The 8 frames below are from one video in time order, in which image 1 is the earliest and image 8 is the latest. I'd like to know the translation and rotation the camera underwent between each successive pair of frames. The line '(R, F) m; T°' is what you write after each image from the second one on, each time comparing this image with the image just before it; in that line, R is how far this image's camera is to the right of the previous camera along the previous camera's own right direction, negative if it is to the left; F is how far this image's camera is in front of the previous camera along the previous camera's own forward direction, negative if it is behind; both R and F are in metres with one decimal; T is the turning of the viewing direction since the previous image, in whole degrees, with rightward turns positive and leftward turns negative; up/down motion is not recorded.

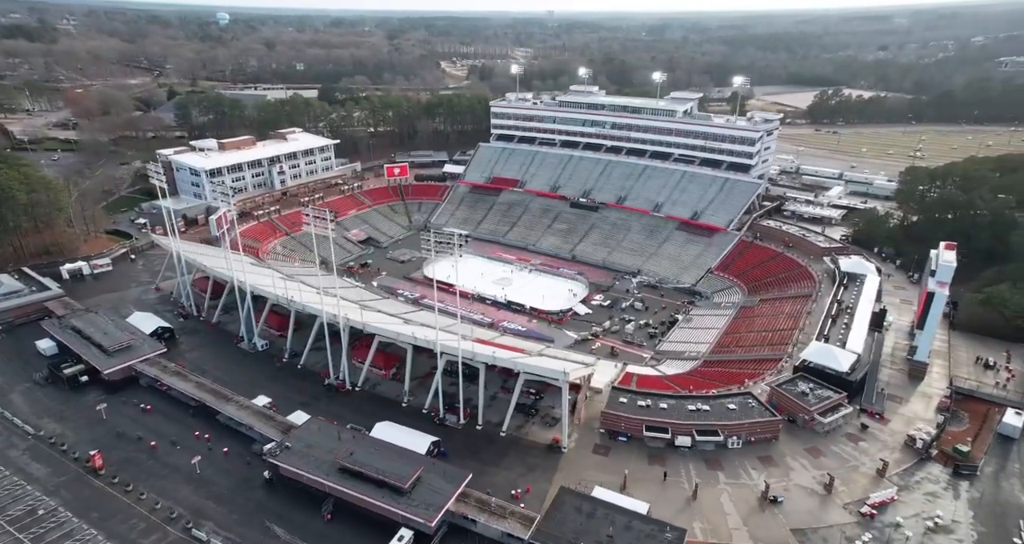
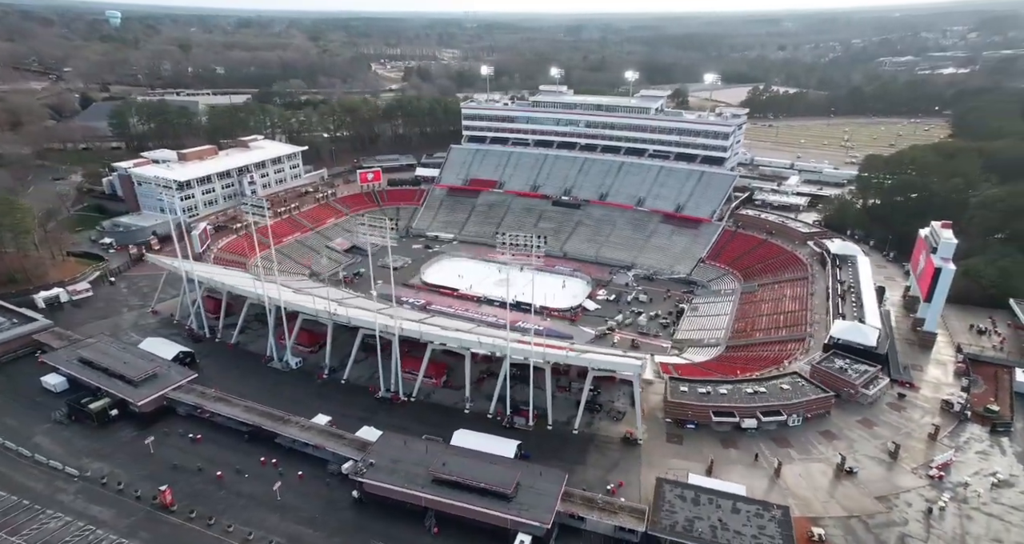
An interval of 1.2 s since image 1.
(-7.3, +0.6) m; +6°
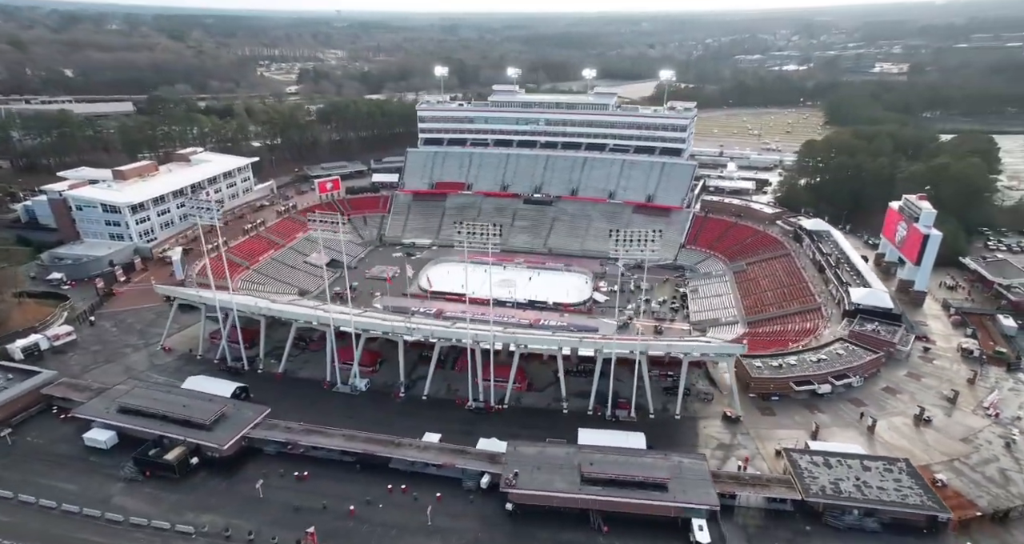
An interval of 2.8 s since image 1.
(-11.1, +1.1) m; +10°
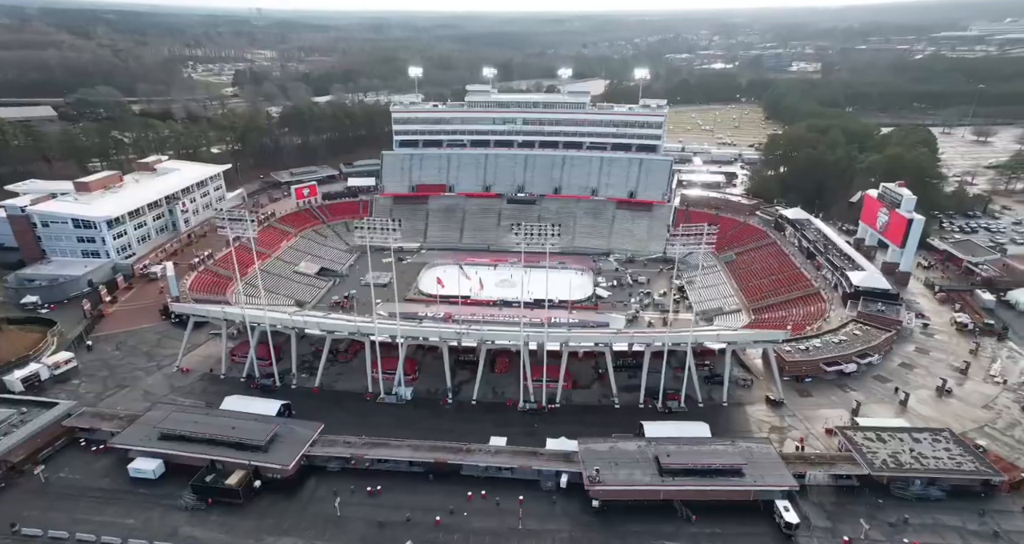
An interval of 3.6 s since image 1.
(-6.2, +0.3) m; +6°
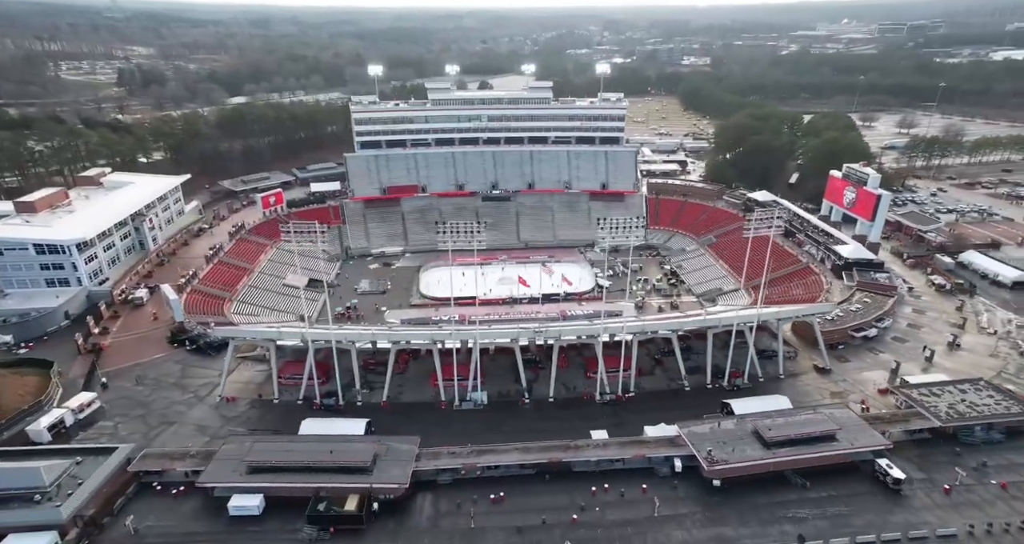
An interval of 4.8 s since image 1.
(-9.4, +0.7) m; +8°
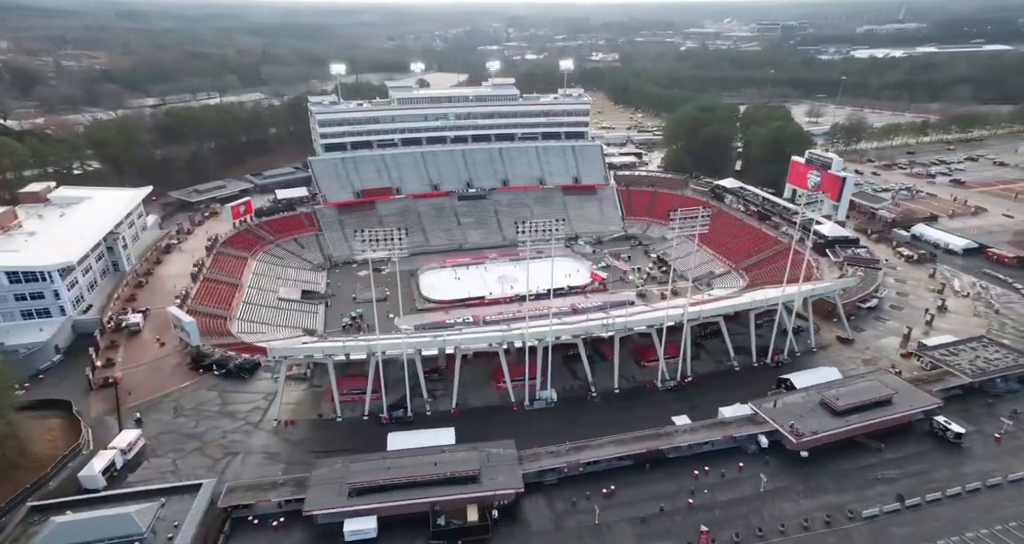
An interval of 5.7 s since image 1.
(-8.6, +0.5) m; +8°
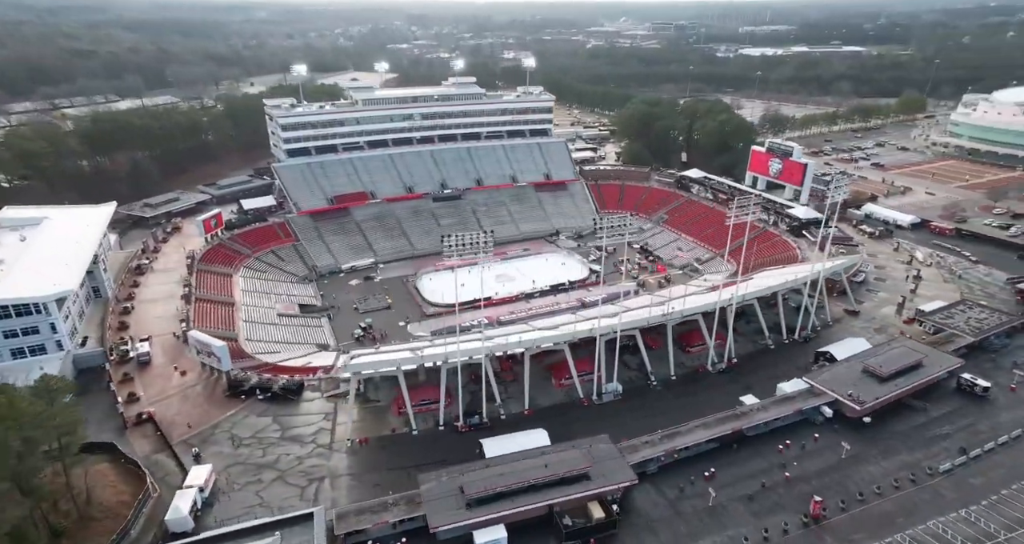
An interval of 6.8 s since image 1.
(-8.7, +0.4) m; +8°
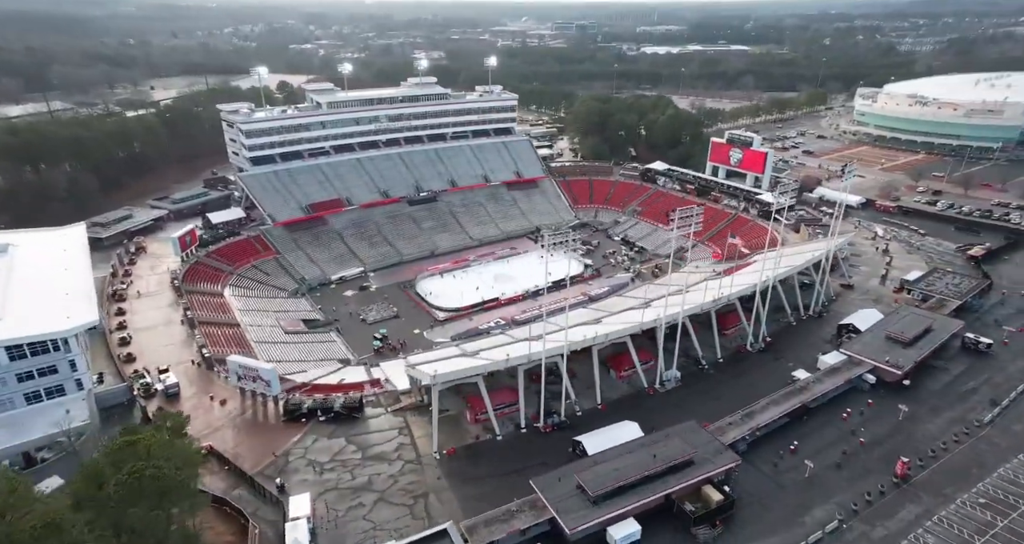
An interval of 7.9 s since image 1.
(-8.9, +0.4) m; +8°
